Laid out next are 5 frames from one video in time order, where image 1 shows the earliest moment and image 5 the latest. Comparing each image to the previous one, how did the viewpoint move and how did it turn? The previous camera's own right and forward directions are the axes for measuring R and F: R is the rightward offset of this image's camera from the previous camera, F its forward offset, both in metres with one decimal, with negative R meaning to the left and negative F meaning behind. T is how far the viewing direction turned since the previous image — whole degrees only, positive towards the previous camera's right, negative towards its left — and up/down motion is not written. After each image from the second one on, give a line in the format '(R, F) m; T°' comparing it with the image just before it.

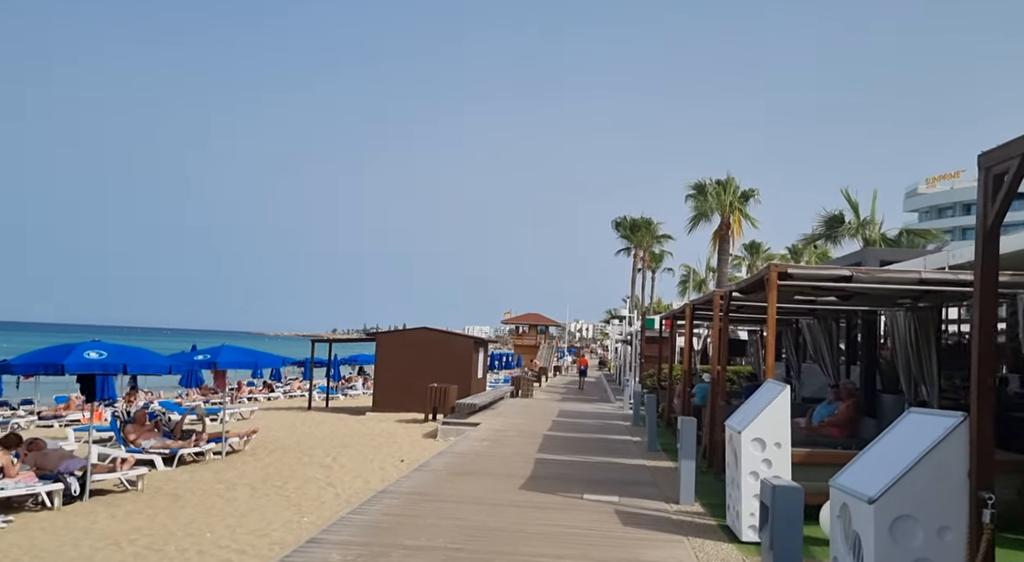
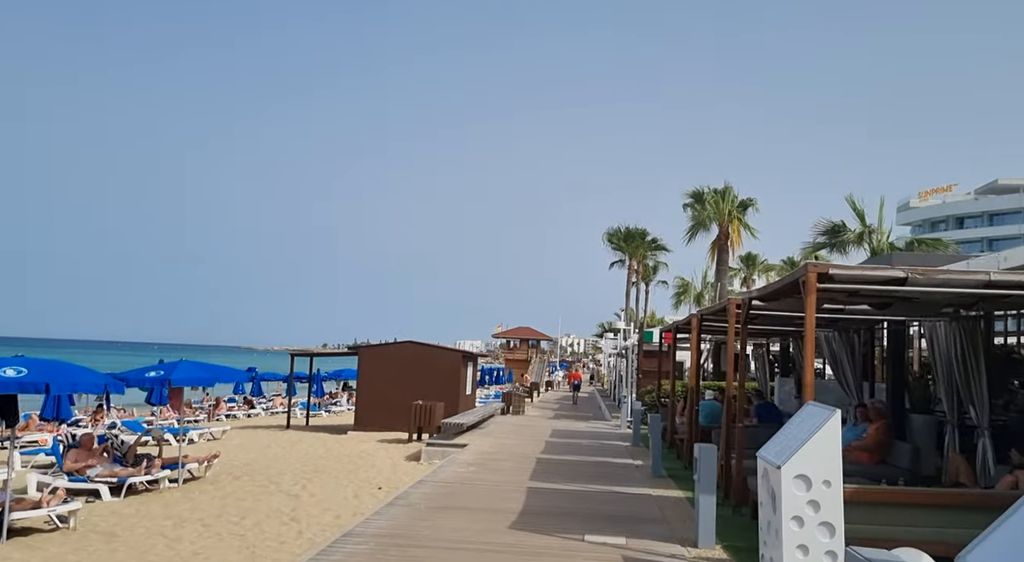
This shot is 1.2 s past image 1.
(0.0, +1.4) m; +1°
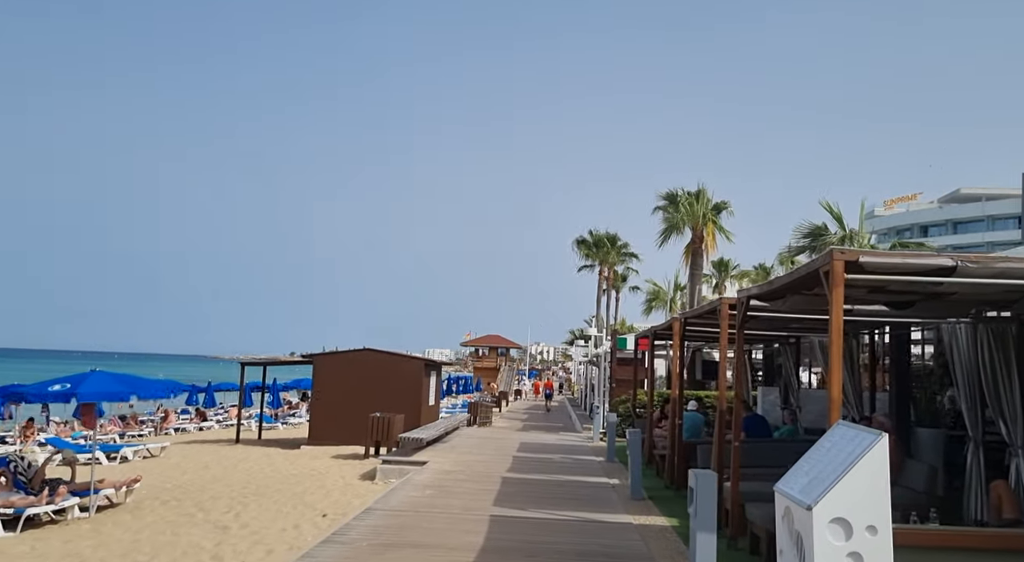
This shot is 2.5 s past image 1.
(+0.1, +1.5) m; +2°
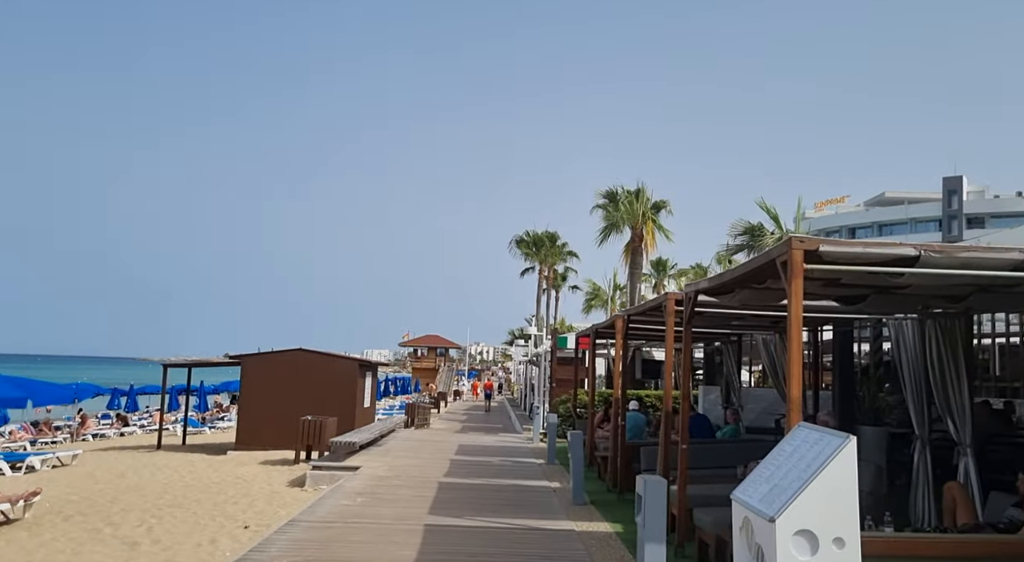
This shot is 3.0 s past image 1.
(0.0, +0.6) m; +4°
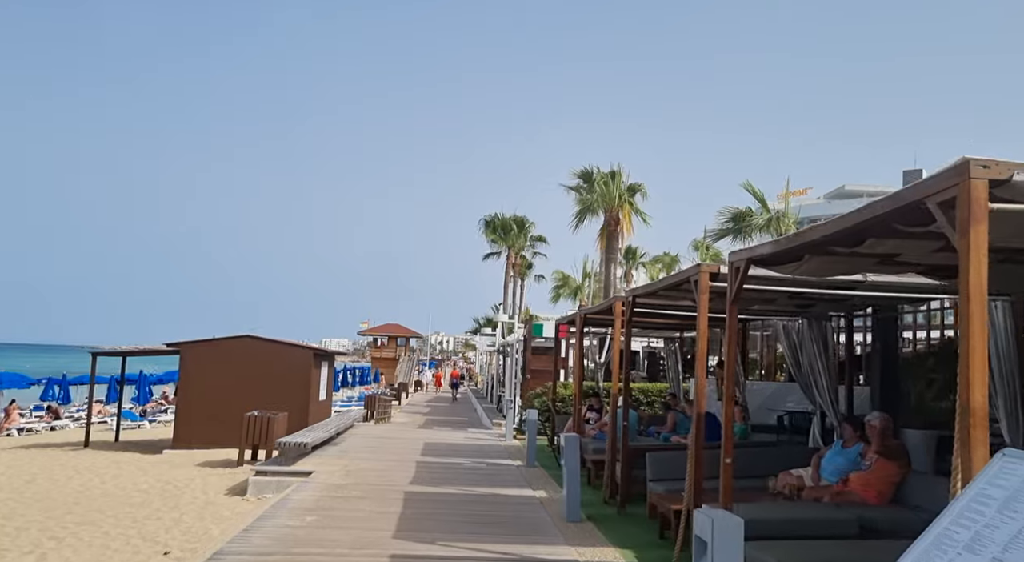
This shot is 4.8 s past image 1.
(-0.3, +2.0) m; +3°
